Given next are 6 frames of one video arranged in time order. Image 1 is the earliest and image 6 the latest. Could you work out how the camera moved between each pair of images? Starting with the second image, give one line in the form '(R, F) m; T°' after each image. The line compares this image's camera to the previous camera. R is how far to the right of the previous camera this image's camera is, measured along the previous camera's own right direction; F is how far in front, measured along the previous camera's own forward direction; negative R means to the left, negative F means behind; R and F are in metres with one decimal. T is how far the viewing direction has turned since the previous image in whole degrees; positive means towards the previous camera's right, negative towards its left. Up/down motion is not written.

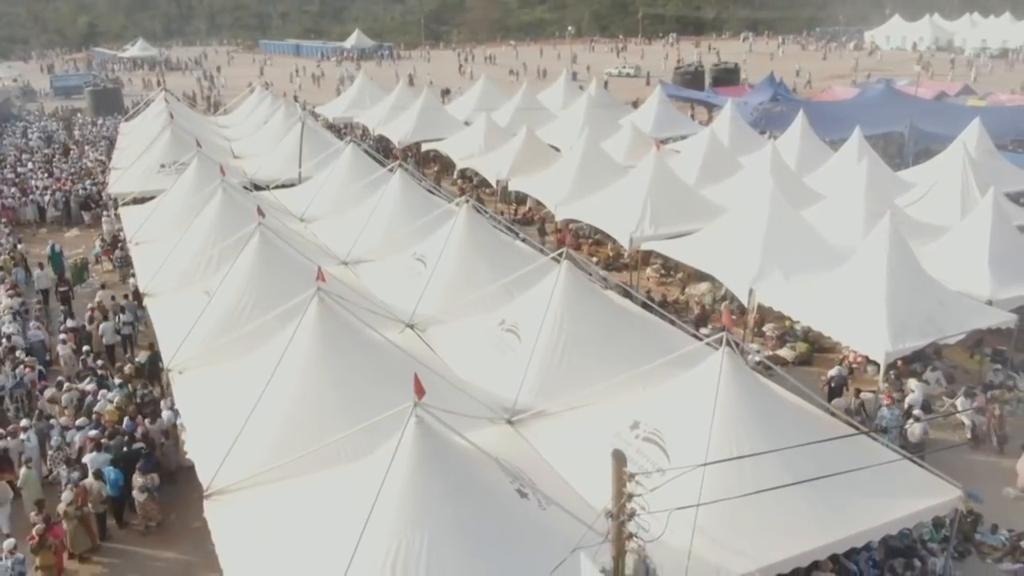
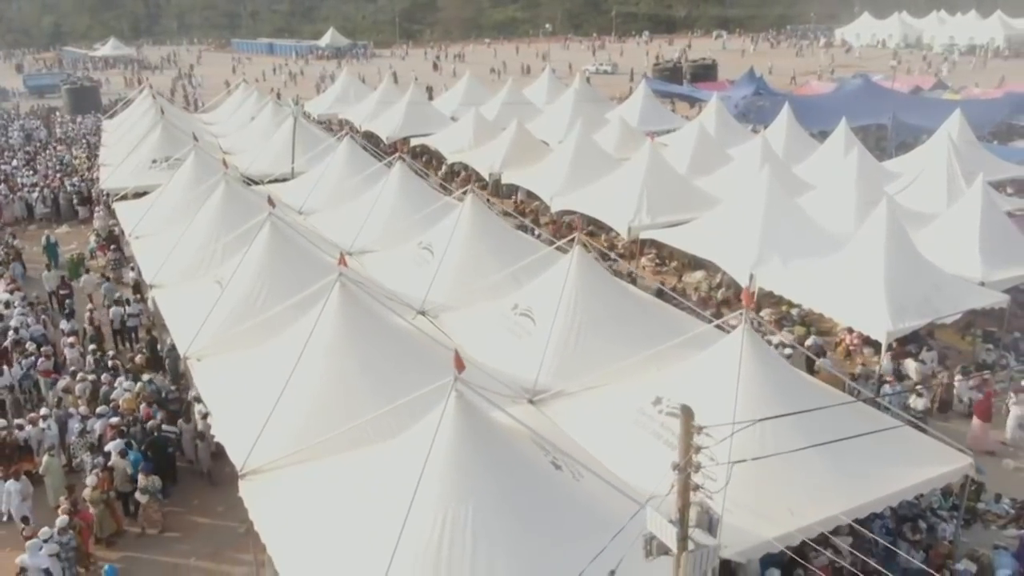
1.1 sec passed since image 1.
(-0.5, -0.2) m; +2°
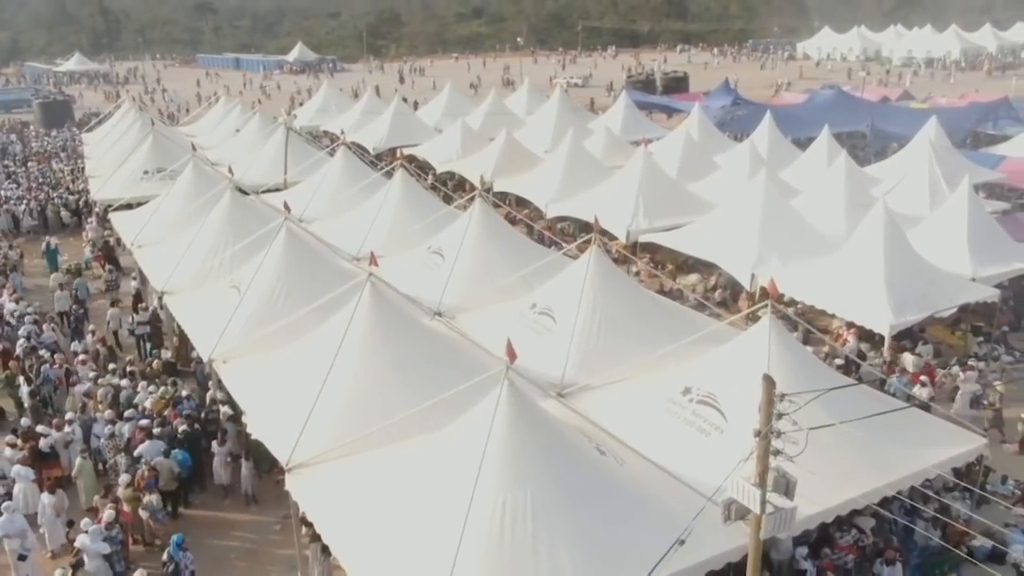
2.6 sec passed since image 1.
(-0.7, -0.2) m; +2°
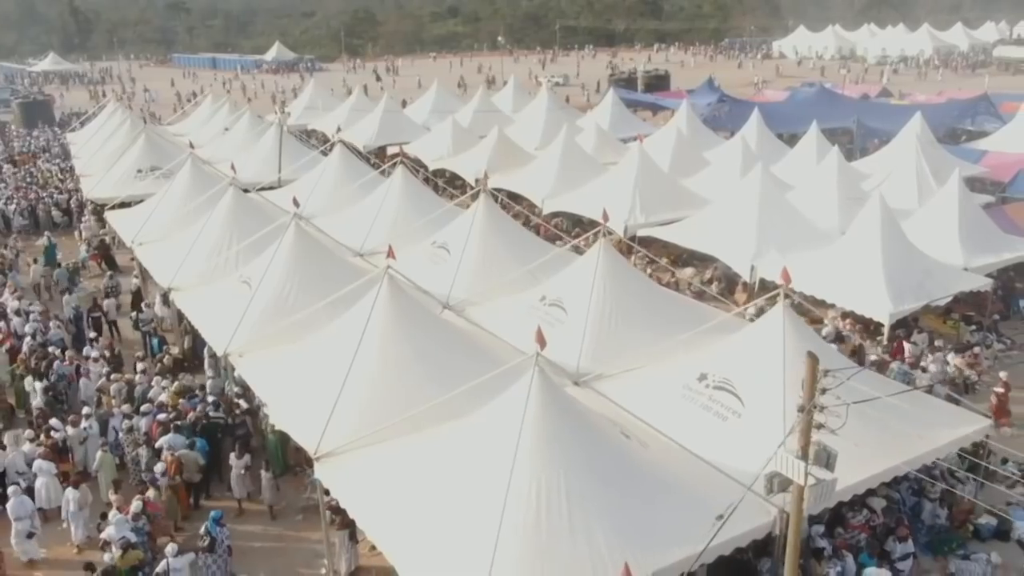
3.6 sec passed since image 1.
(-0.4, -0.2) m; +2°
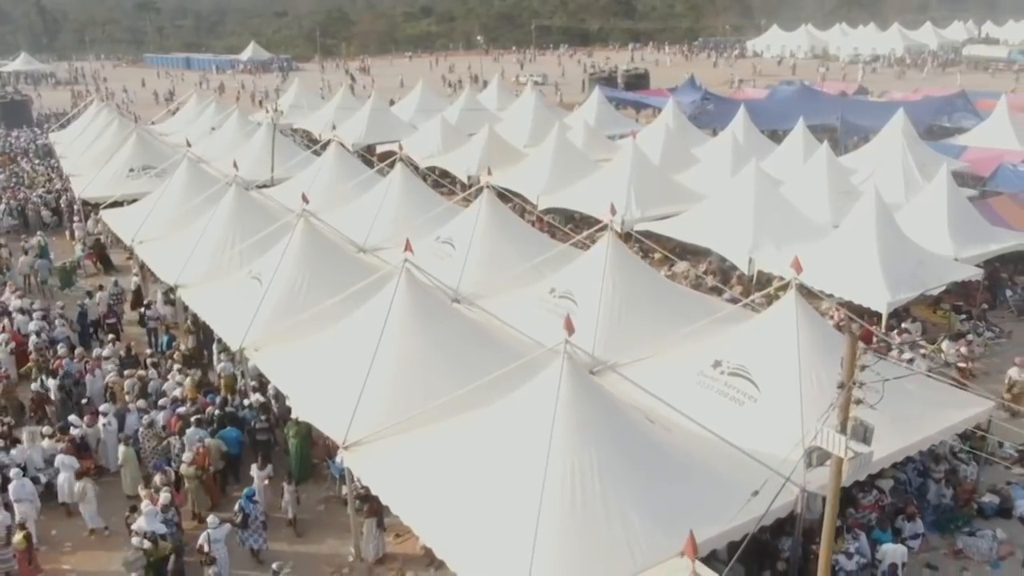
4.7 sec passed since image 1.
(-0.4, -0.2) m; +2°
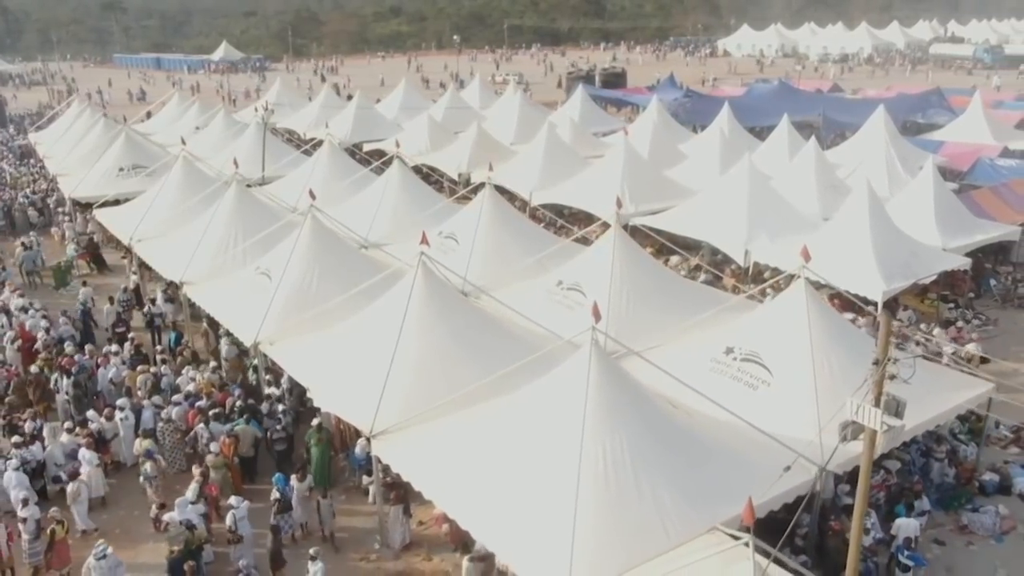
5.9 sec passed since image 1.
(-0.5, -0.2) m; +2°
